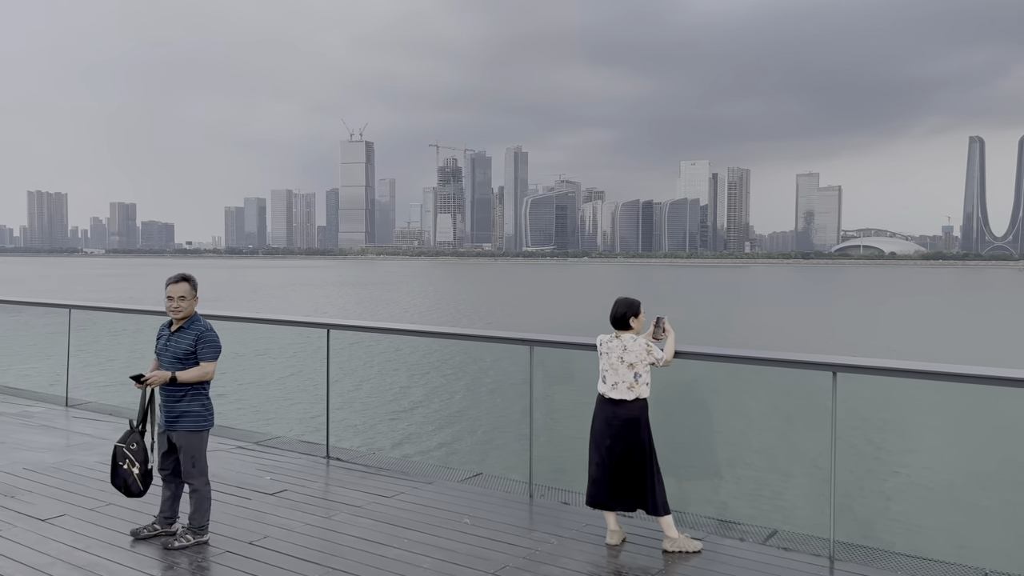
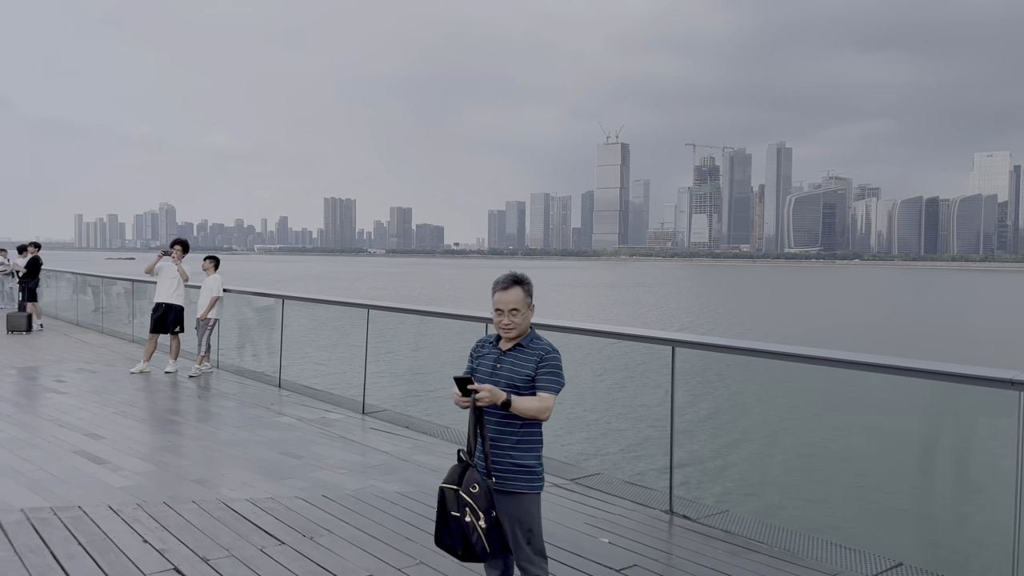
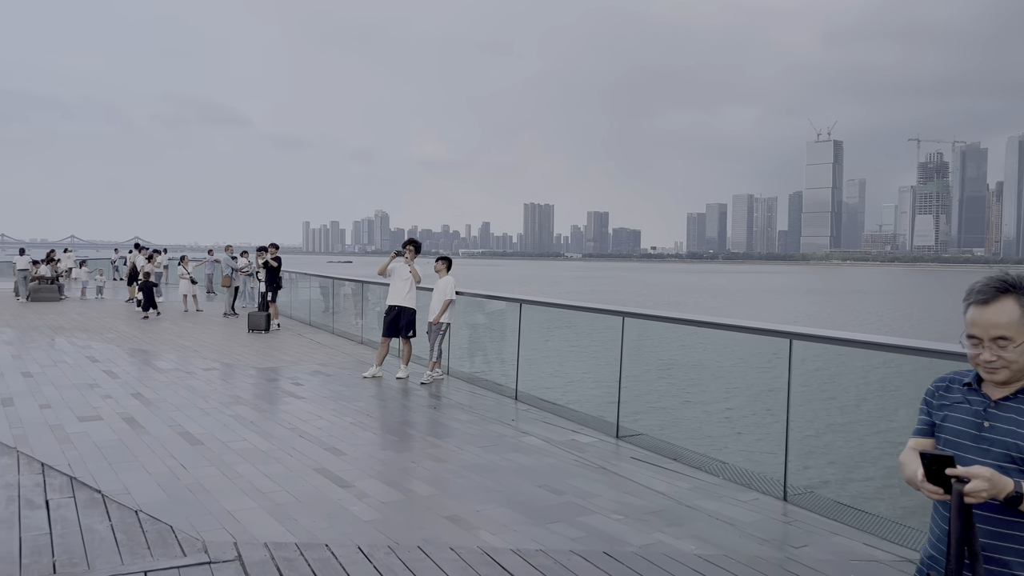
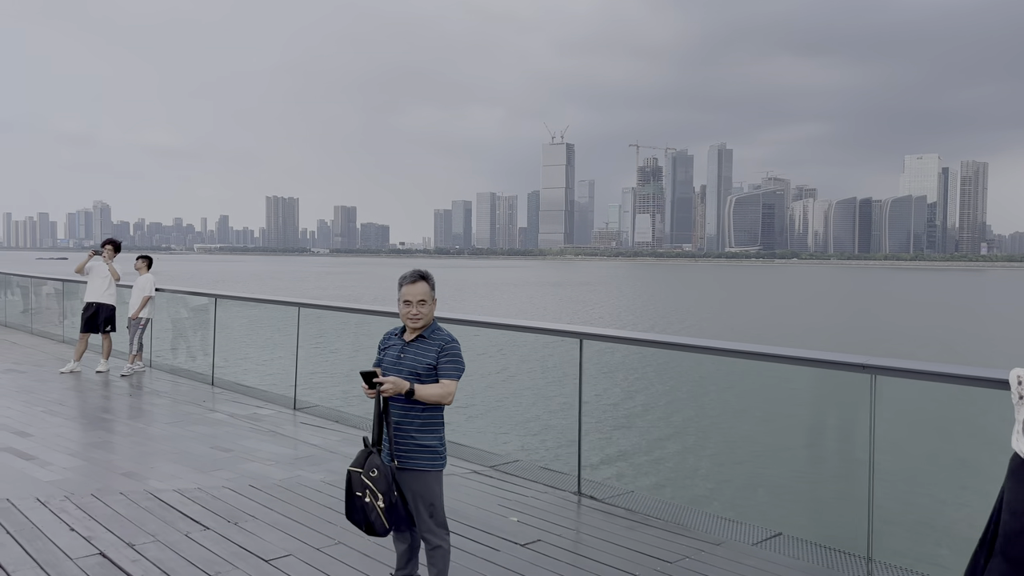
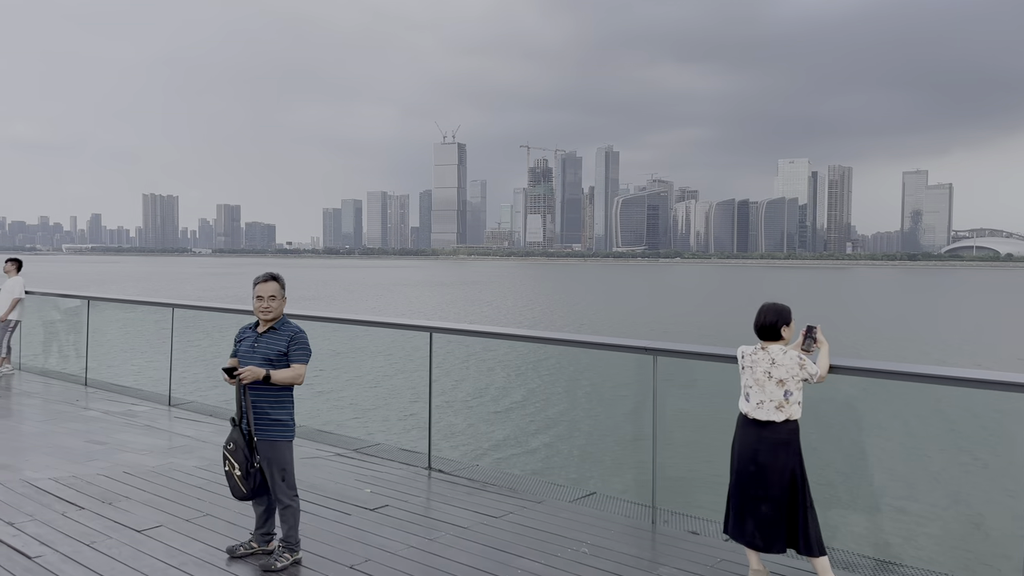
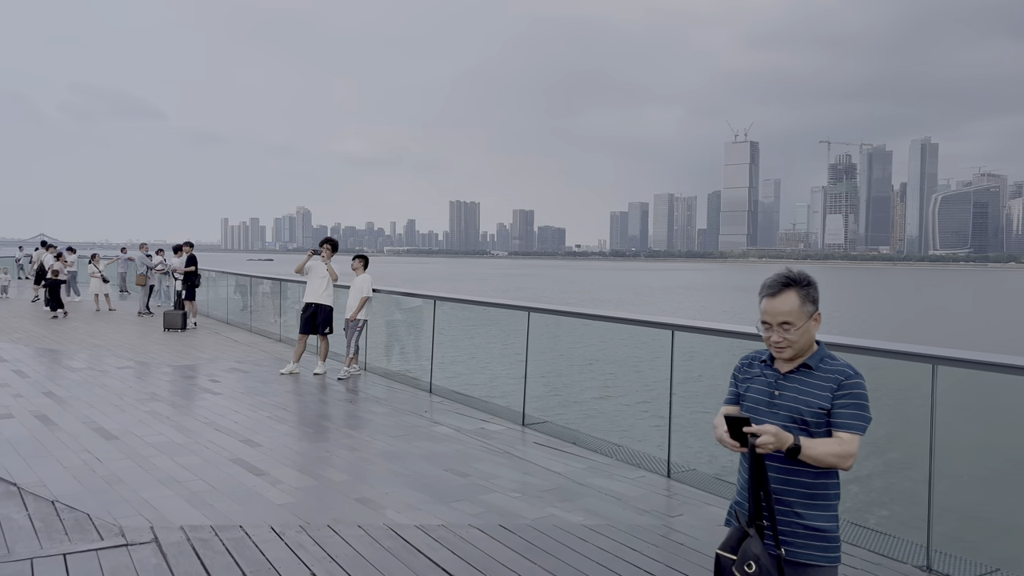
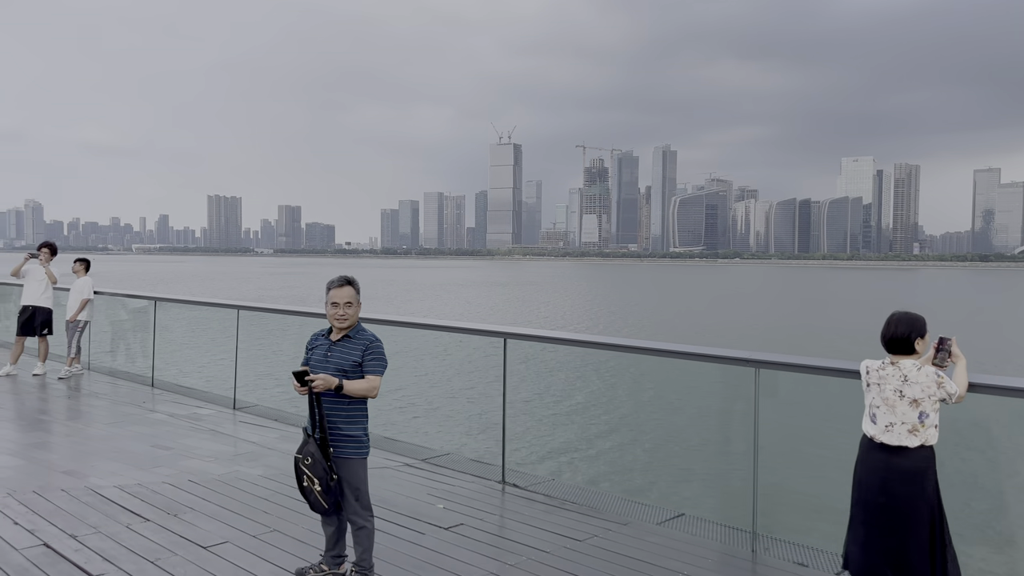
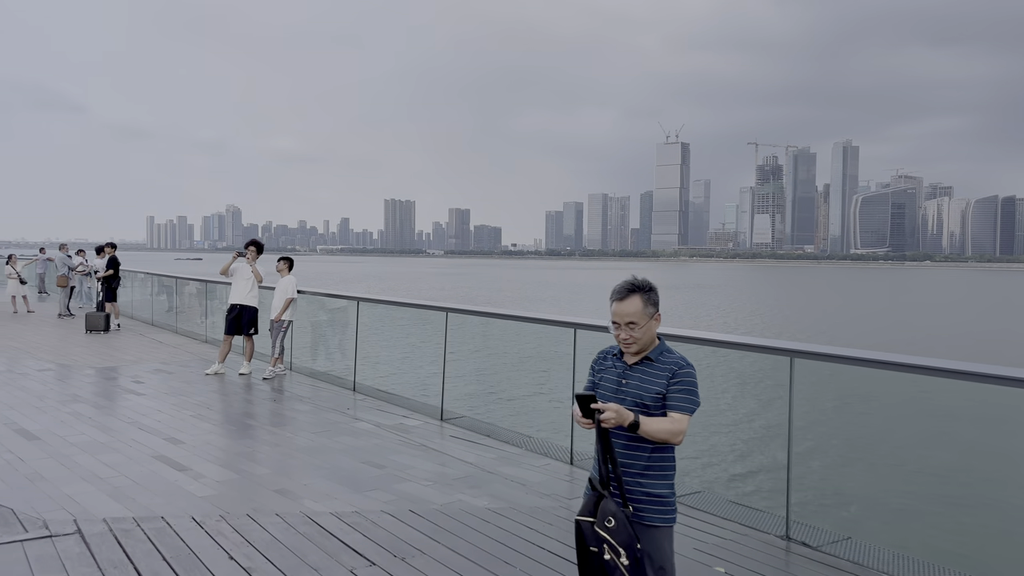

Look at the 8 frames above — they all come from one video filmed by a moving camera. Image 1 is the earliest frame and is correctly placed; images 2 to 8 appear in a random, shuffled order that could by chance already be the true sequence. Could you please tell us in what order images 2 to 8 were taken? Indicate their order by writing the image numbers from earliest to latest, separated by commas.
5, 7, 4, 2, 8, 6, 3
